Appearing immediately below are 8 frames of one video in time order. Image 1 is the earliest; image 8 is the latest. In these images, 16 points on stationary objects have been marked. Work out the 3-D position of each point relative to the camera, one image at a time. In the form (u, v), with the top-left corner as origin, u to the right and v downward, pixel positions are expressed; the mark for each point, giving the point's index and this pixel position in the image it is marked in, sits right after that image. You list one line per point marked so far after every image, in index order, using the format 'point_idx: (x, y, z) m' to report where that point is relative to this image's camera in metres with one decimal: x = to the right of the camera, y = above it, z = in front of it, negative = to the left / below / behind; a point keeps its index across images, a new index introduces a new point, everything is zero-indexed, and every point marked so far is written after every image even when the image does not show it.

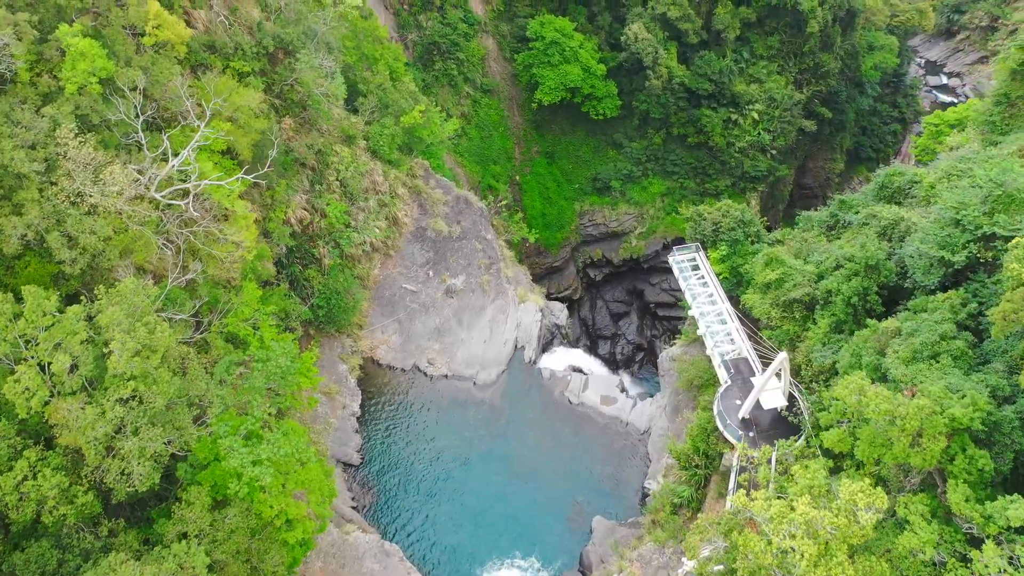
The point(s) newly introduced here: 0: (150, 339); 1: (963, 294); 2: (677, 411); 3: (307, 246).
0: (-5.2, -0.7, +11.5) m
1: (+7.3, -0.1, +13.1) m
2: (+4.0, -2.9, +19.3) m
3: (-5.0, +1.0, +19.6) m
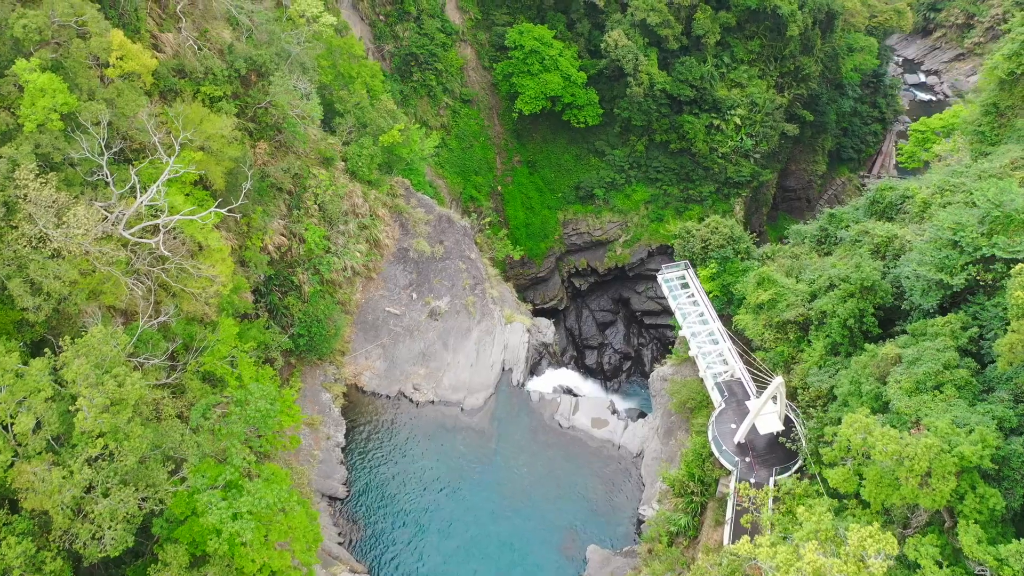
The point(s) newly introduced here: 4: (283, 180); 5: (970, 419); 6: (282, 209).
0: (-5.3, -1.4, +10.9) m
1: (+7.1, -0.5, +12.8) m
2: (+3.7, -3.4, +18.9) m
3: (-5.3, +0.4, +19.0) m
4: (-5.4, +2.5, +19.1) m
5: (+6.1, -1.7, +10.7) m
6: (-5.5, +1.9, +19.3) m
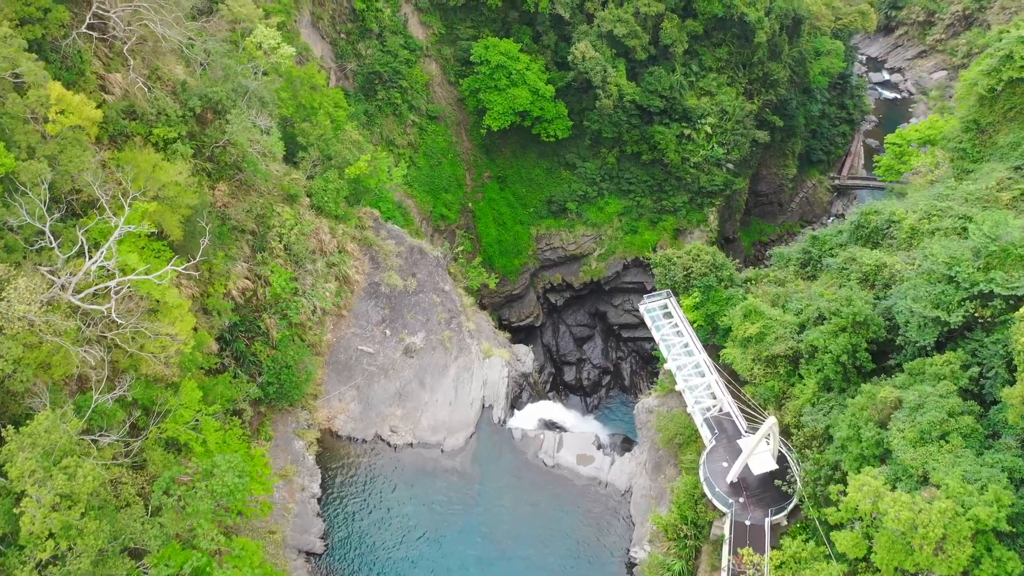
0: (-5.5, -2.4, +10.0) m
1: (+6.9, -1.0, +12.3) m
2: (+3.3, -4.1, +18.3) m
3: (-5.9, -0.7, +18.1) m
4: (-6.0, +1.5, +18.2) m
5: (+5.9, -2.3, +10.2) m
6: (-6.1, +0.9, +18.4) m
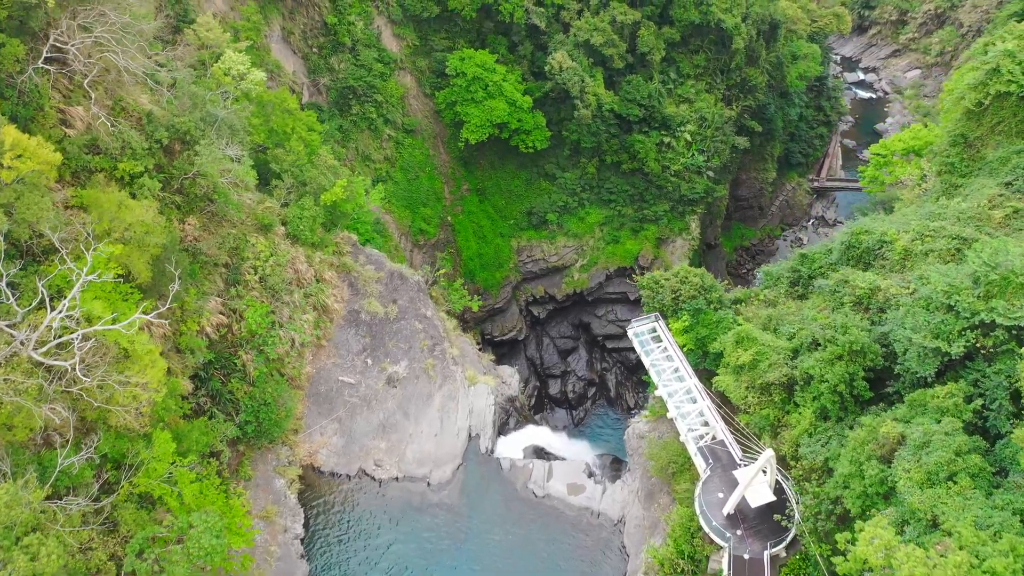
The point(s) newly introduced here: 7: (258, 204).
0: (-5.5, -3.2, +9.3) m
1: (+6.7, -1.5, +11.9) m
2: (+3.1, -4.6, +17.8) m
3: (-6.2, -1.5, +17.4) m
4: (-6.4, +0.7, +17.5) m
5: (+5.8, -2.8, +9.8) m
6: (-6.4, +0.1, +17.7) m
7: (-6.0, +2.0, +19.2) m
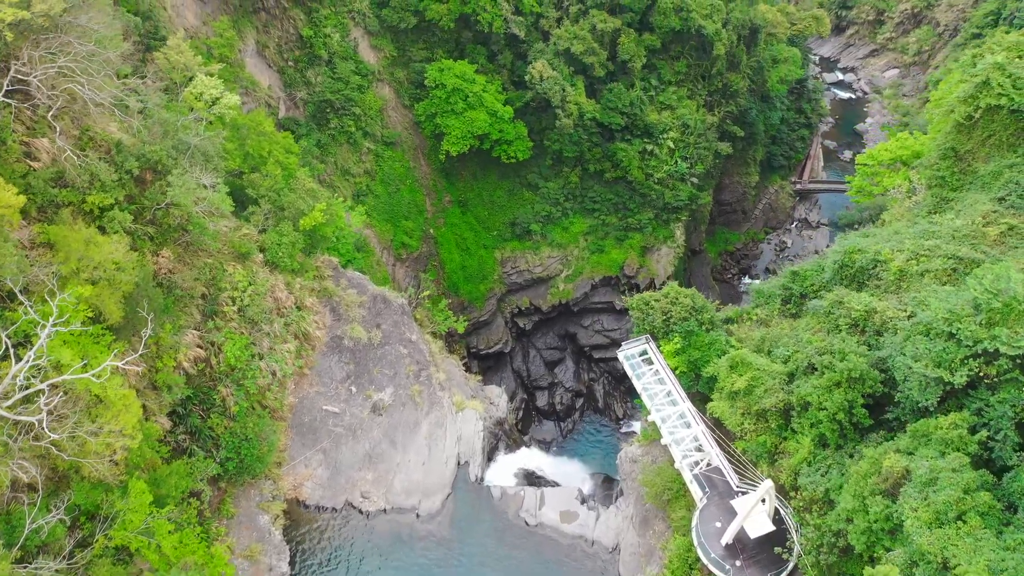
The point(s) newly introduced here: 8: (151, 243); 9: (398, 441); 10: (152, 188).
0: (-5.5, -3.9, +8.7) m
1: (+6.6, -1.9, +11.6) m
2: (+2.9, -5.1, +17.4) m
3: (-6.4, -2.2, +16.8) m
4: (-6.7, 0.0, +16.9) m
5: (+5.8, -3.2, +9.5) m
6: (-6.7, -0.6, +17.1) m
7: (-6.4, +1.3, +18.6) m
8: (-7.2, +0.9, +16.2) m
9: (-2.8, -3.7, +19.5) m
10: (-7.2, +2.0, +16.2) m
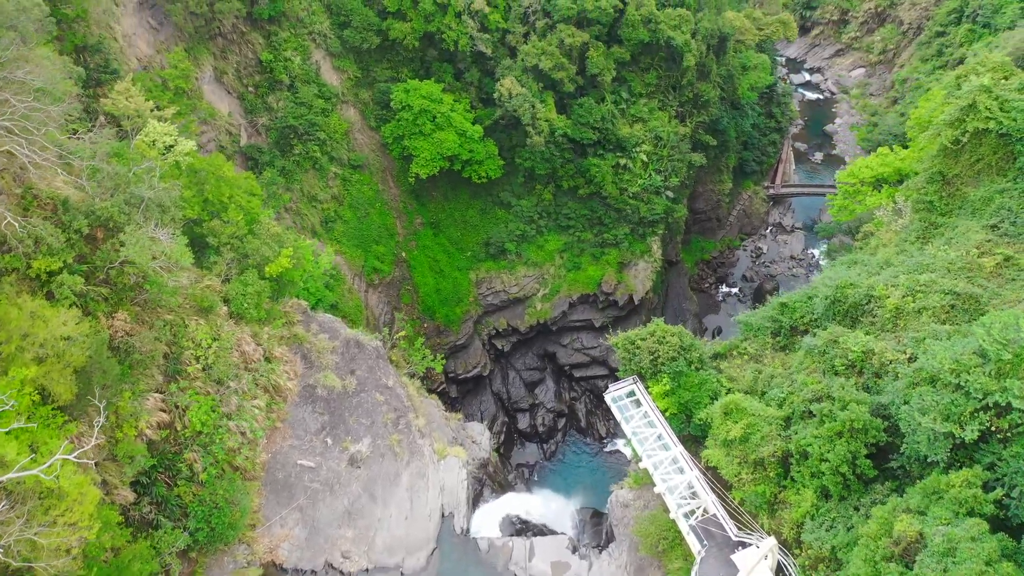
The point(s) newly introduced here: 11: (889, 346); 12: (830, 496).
0: (-5.5, -5.0, +7.8) m
1: (+6.4, -2.6, +11.0) m
2: (+2.7, -5.9, +16.7) m
3: (-6.7, -3.4, +15.8) m
4: (-7.1, -1.2, +15.9) m
5: (+5.8, -3.9, +8.8) m
6: (-7.1, -1.8, +16.0) m
7: (-6.9, +0.1, +17.6) m
8: (-7.6, -0.3, +15.2) m
9: (-3.1, -4.7, +18.6) m
10: (-7.6, +0.8, +15.1) m
11: (+6.4, -1.0, +13.8) m
12: (+5.2, -3.4, +13.3) m
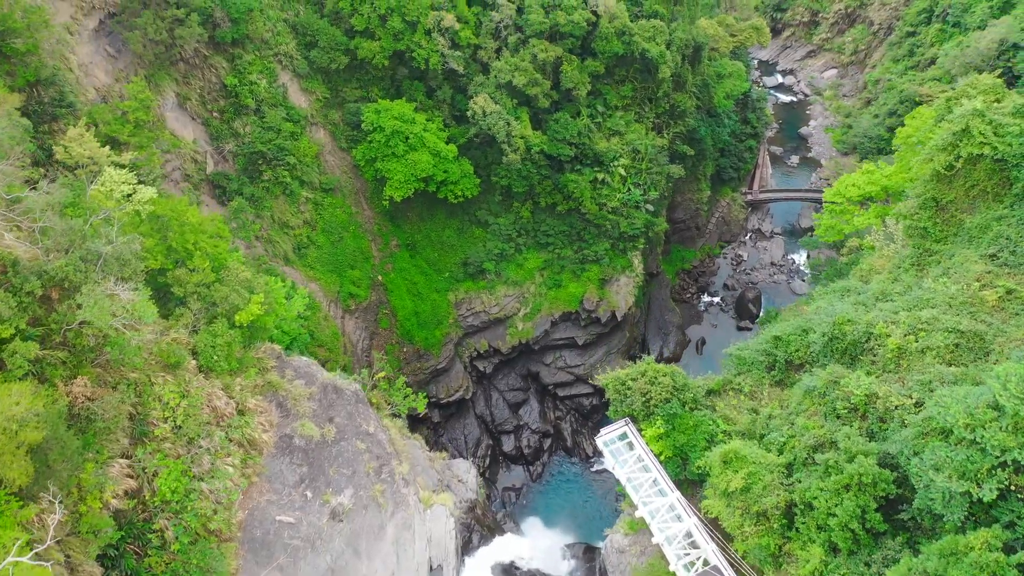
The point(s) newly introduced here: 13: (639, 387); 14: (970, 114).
0: (-5.4, -6.1, +6.8) m
1: (+6.3, -3.2, +10.4) m
2: (+2.6, -6.7, +16.0) m
3: (-6.9, -4.5, +14.9) m
4: (-7.3, -2.3, +14.9) m
5: (+5.8, -4.6, +8.2) m
6: (-7.3, -3.0, +15.1) m
7: (-7.2, -1.0, +16.6) m
8: (-7.9, -1.5, +14.2) m
9: (-3.3, -5.7, +17.8) m
10: (-7.9, -0.4, +14.1) m
11: (+6.2, -1.7, +13.2) m
12: (+5.1, -4.1, +12.7) m
13: (+2.6, -2.0, +16.9) m
14: (+9.1, +3.5, +16.1) m
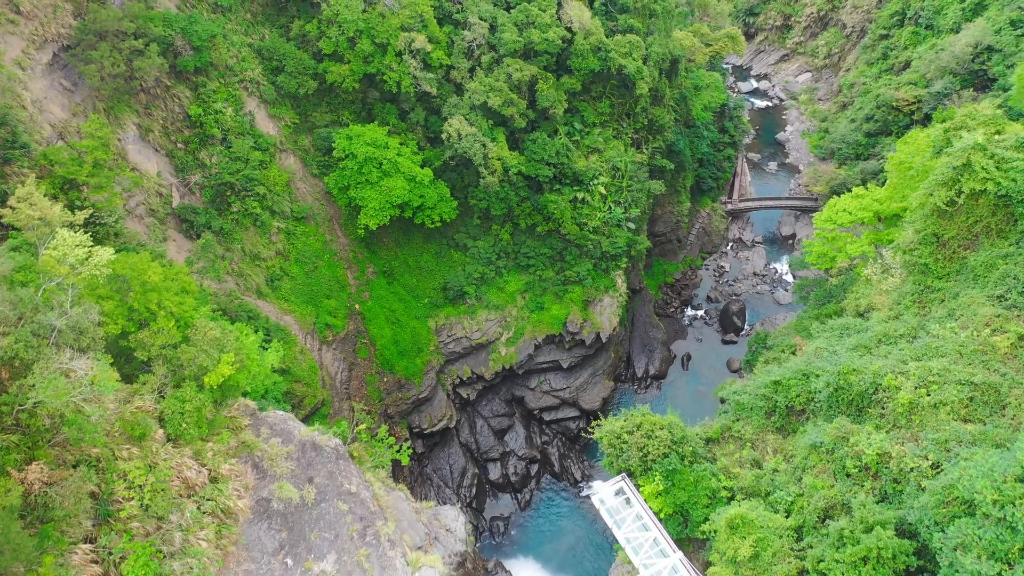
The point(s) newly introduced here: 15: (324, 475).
0: (-5.2, -7.3, +5.8) m
1: (+6.3, -4.0, +9.7) m
2: (+2.6, -7.7, +15.2) m
3: (-6.9, -5.7, +13.8) m
4: (-7.4, -3.6, +13.8) m
5: (+5.9, -5.4, +7.5) m
6: (-7.4, -4.2, +14.0) m
7: (-7.4, -2.3, +15.5) m
8: (-8.0, -2.7, +13.1) m
9: (-3.4, -6.8, +16.8) m
10: (-8.1, -1.6, +13.0) m
11: (+6.1, -2.5, +12.5) m
12: (+5.1, -5.0, +11.9) m
13: (+2.4, -2.9, +16.1) m
14: (+8.7, +2.7, +15.4) m
15: (-4.3, -4.2, +18.7) m
